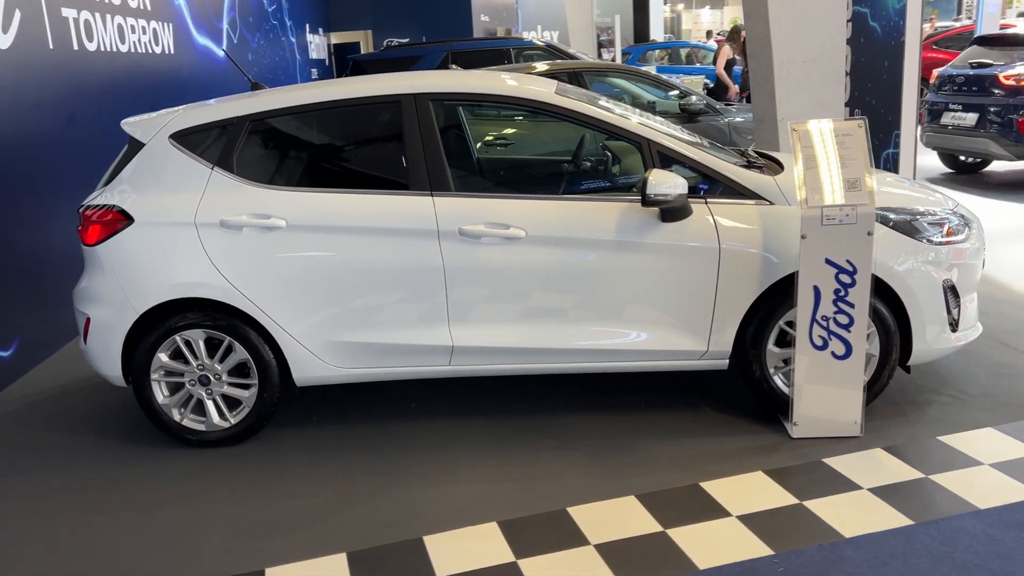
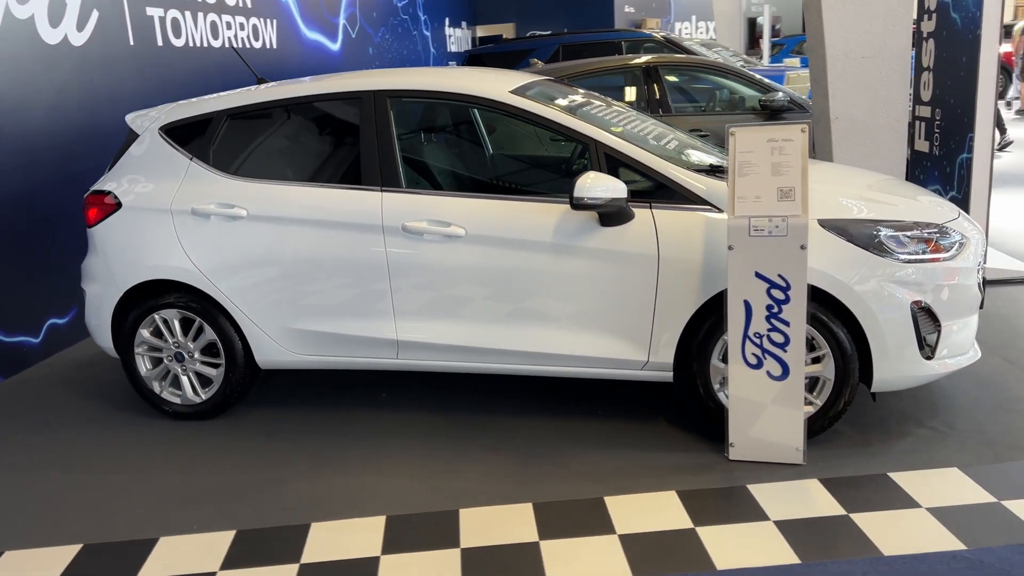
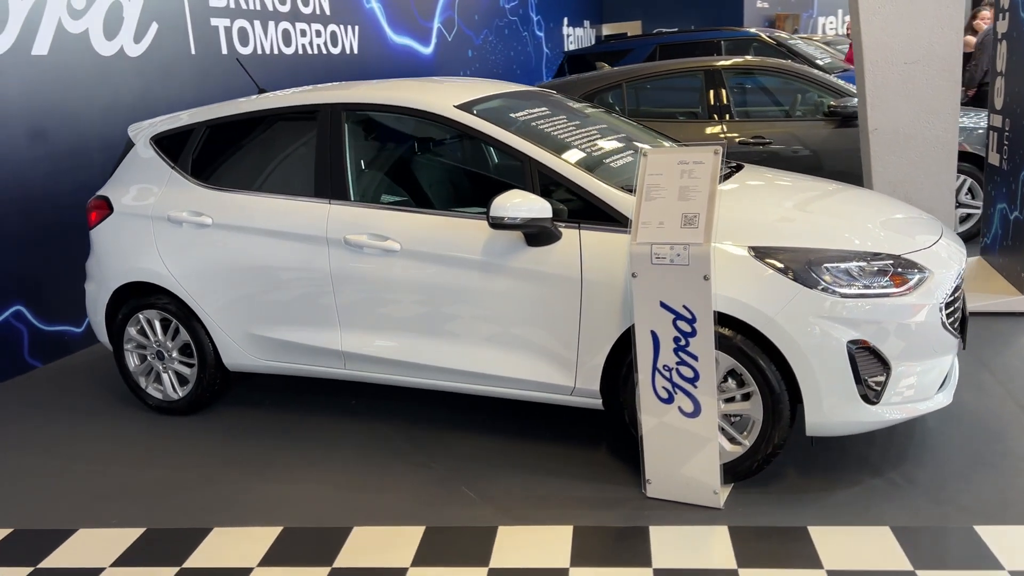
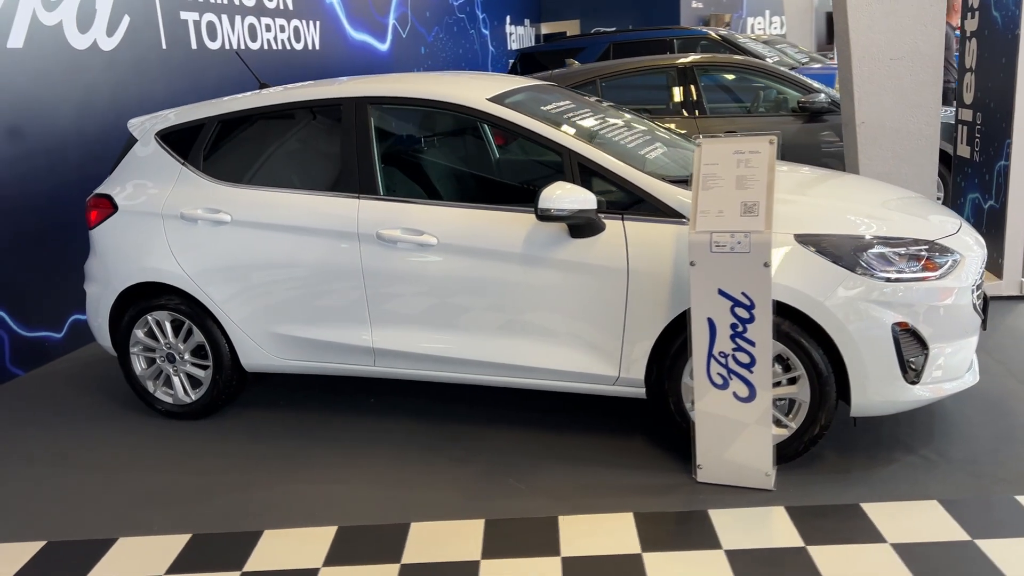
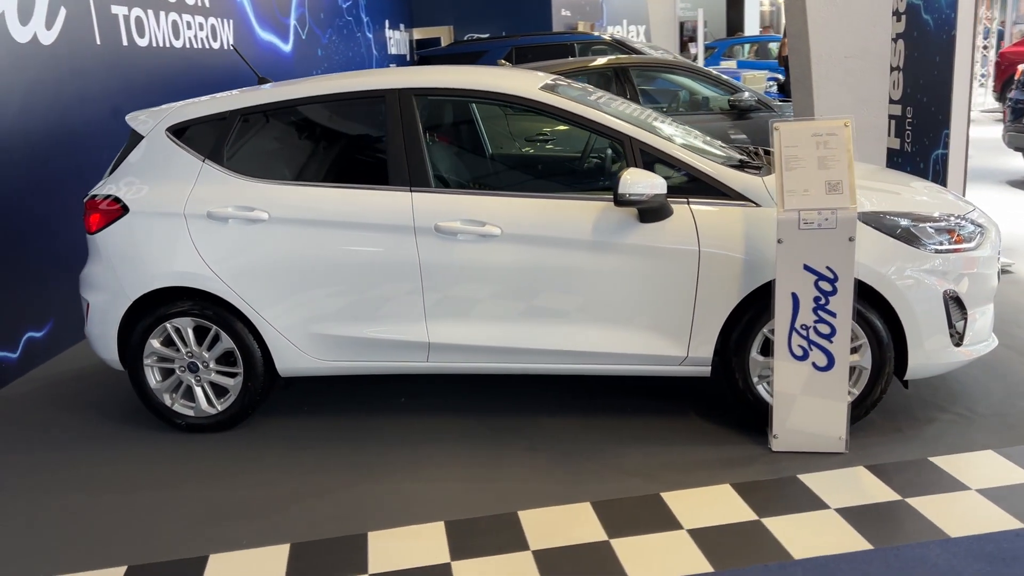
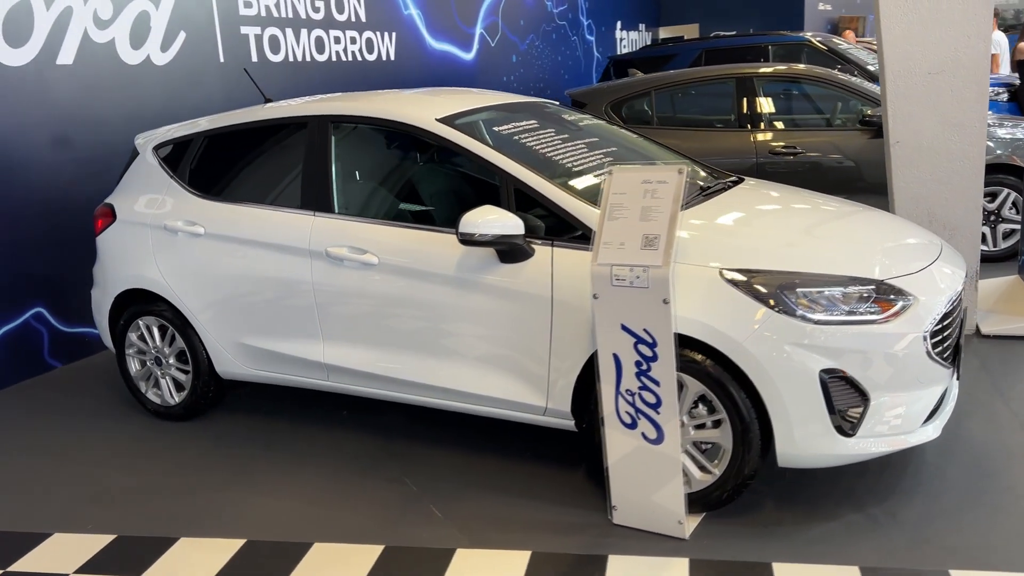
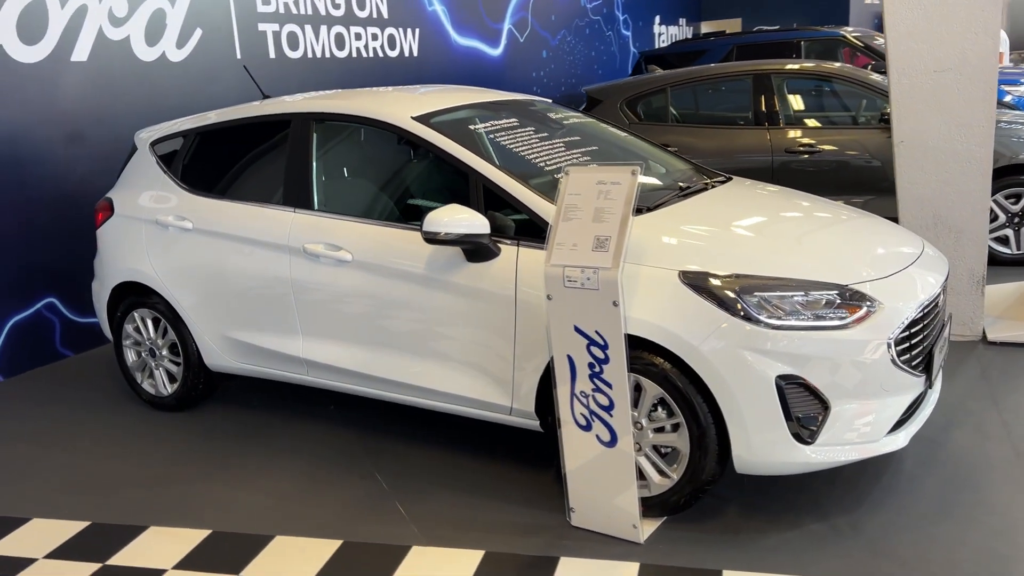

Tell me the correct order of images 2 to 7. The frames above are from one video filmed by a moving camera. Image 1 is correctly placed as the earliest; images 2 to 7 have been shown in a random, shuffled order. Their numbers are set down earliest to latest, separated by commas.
5, 2, 4, 3, 6, 7
